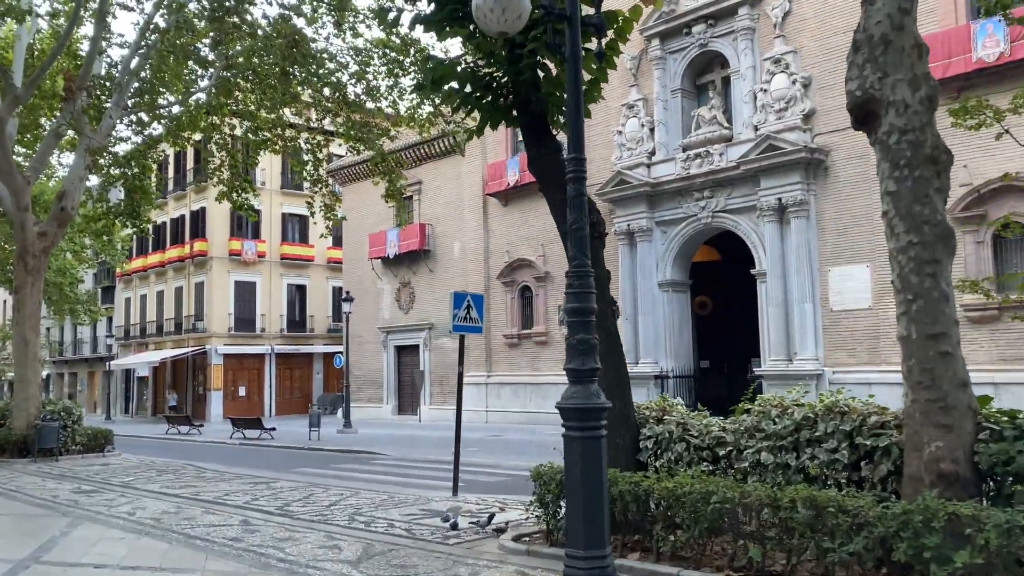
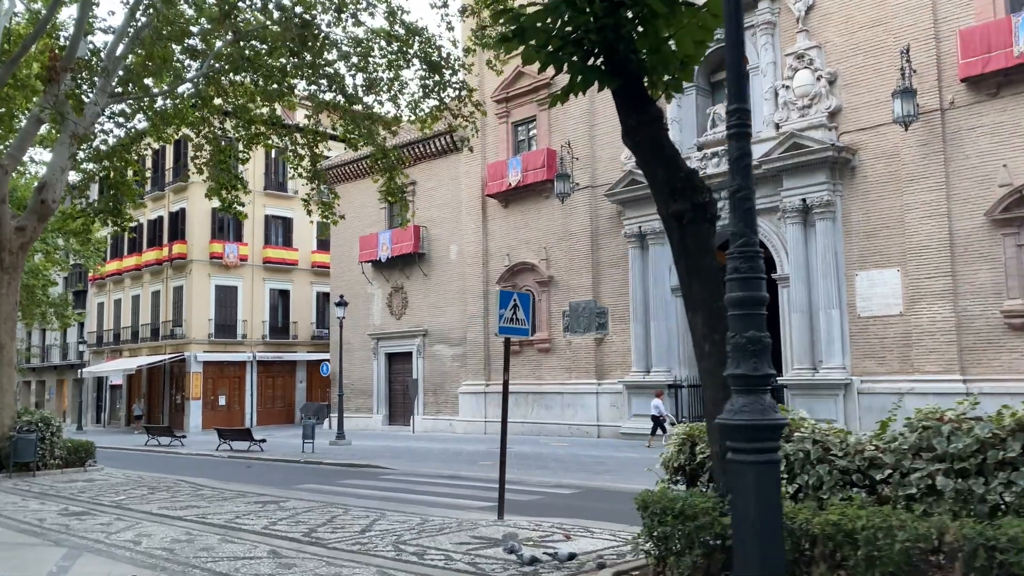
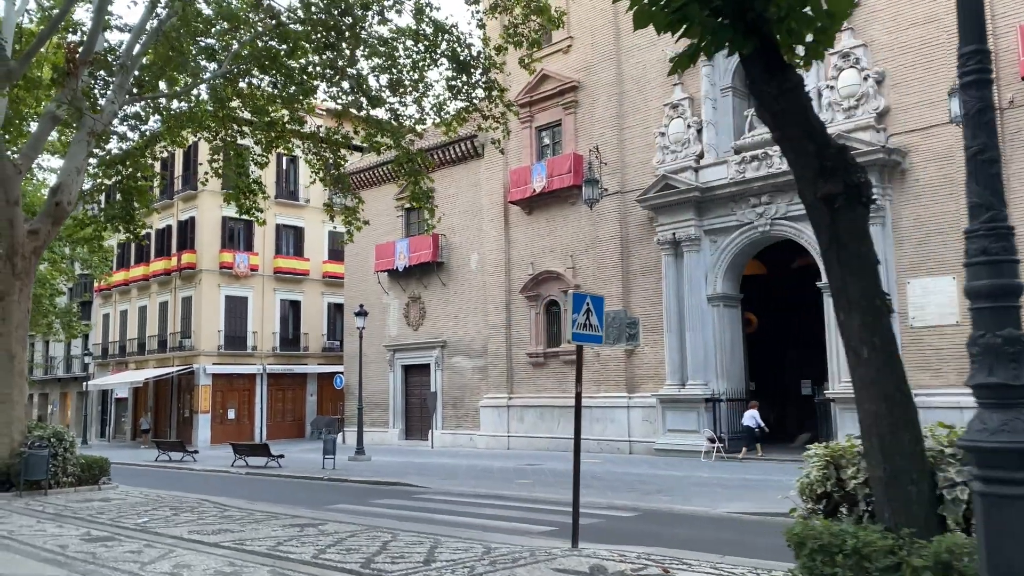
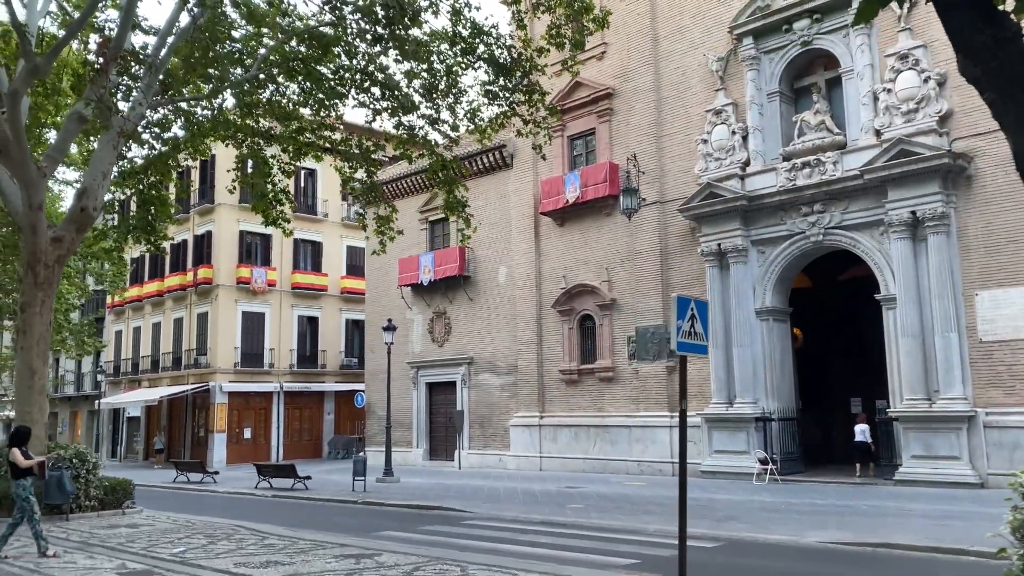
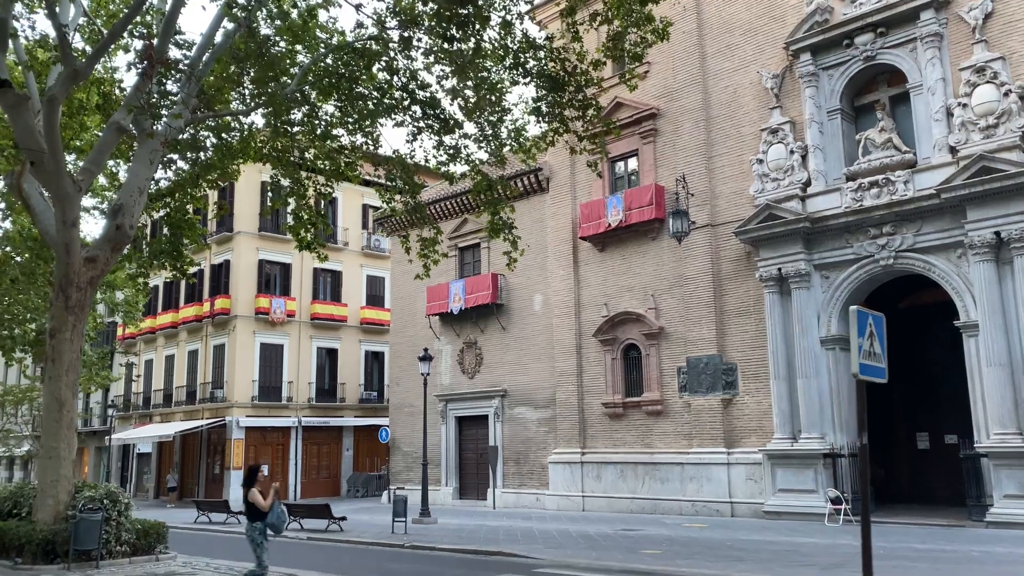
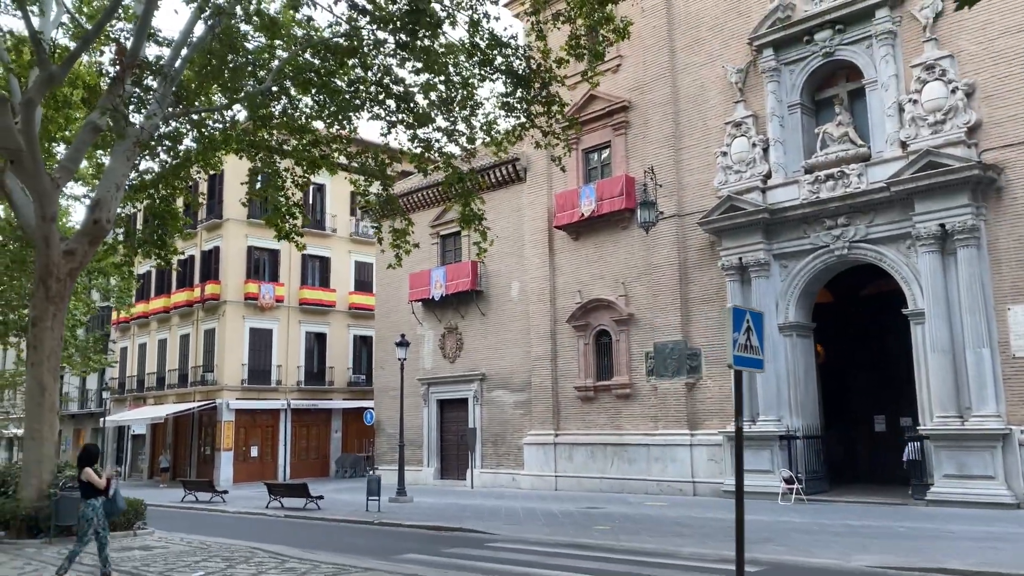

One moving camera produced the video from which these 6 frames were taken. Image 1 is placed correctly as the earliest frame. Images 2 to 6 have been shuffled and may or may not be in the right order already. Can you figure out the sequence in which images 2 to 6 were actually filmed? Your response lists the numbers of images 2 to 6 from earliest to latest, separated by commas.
2, 3, 4, 6, 5
